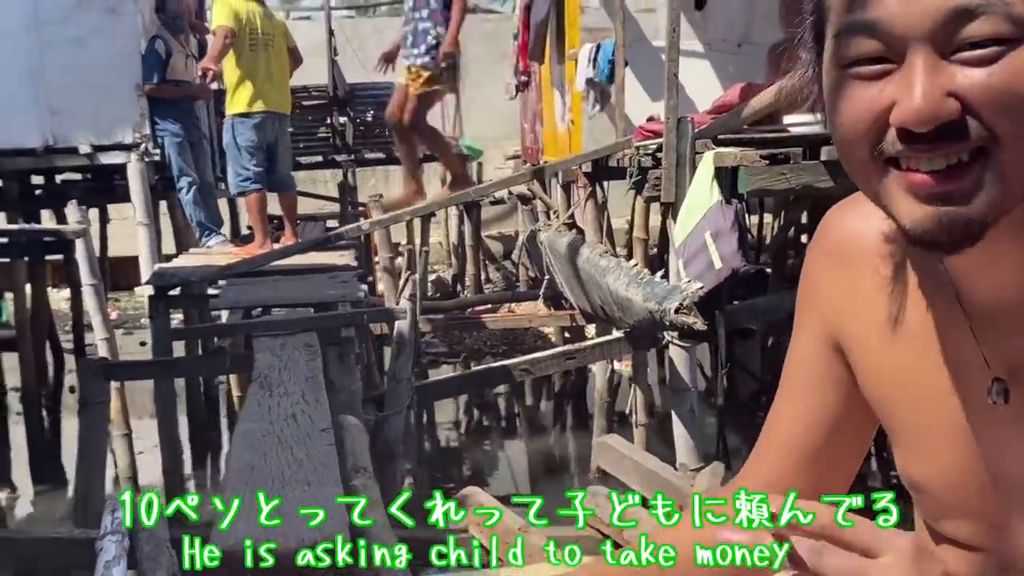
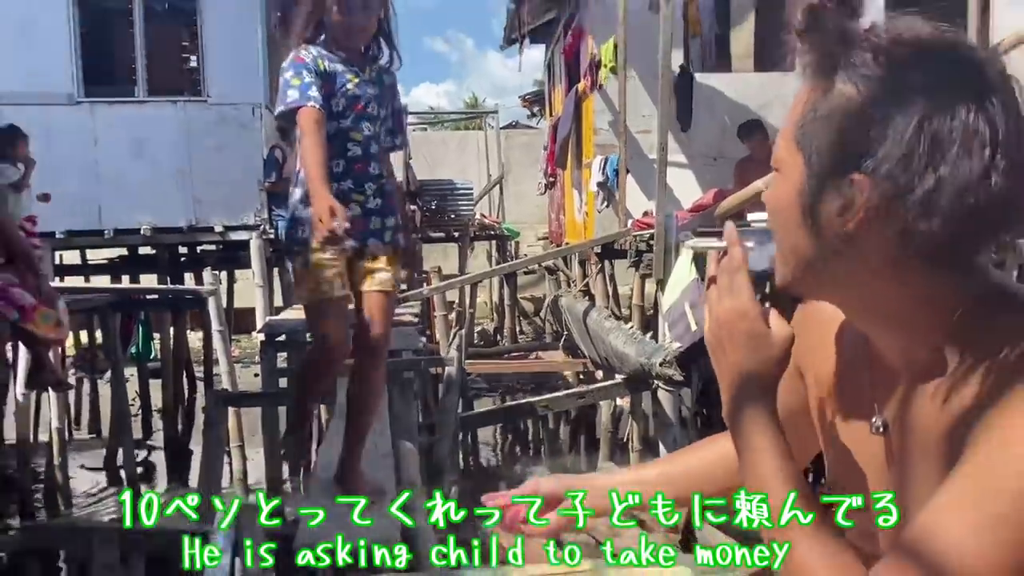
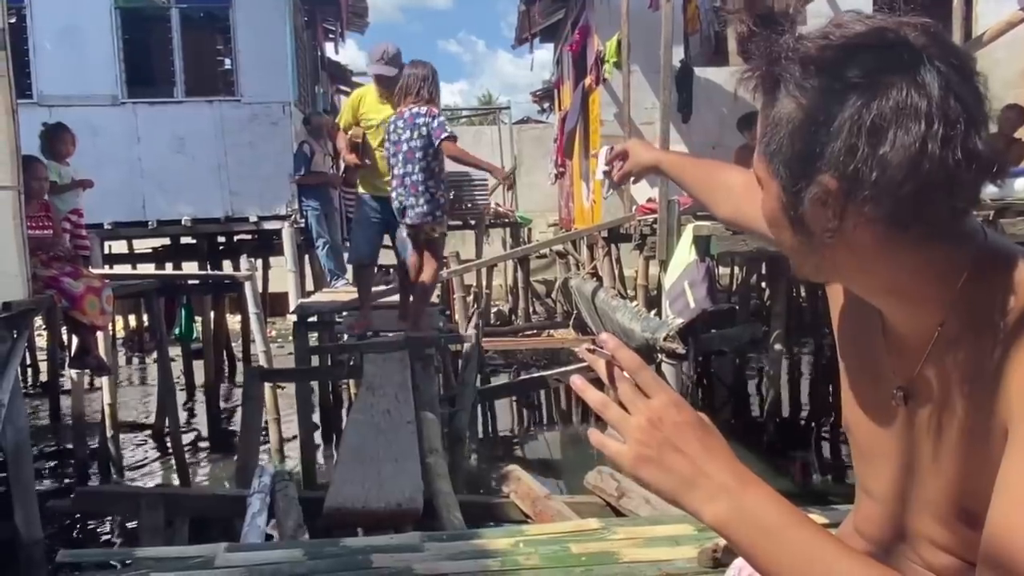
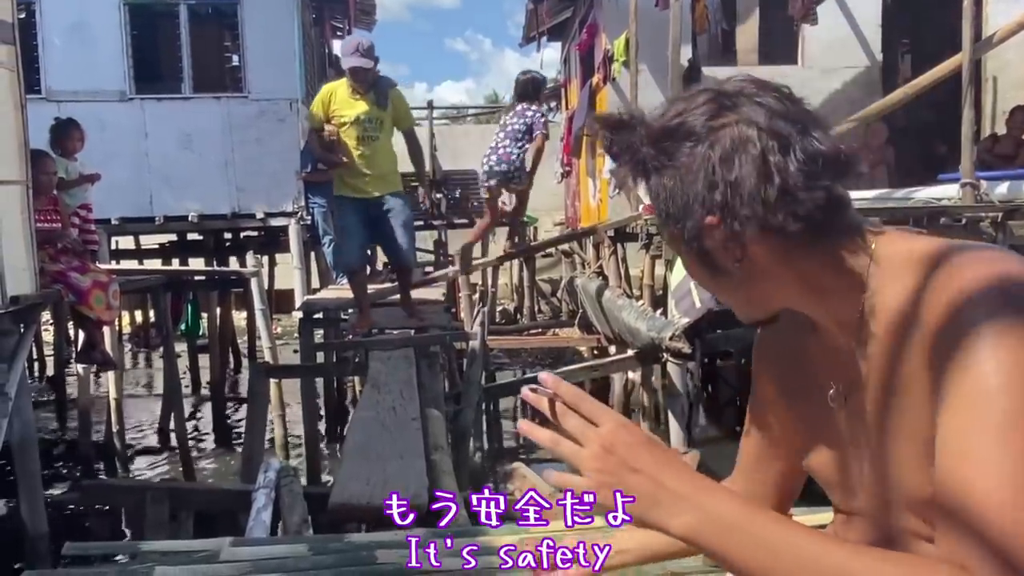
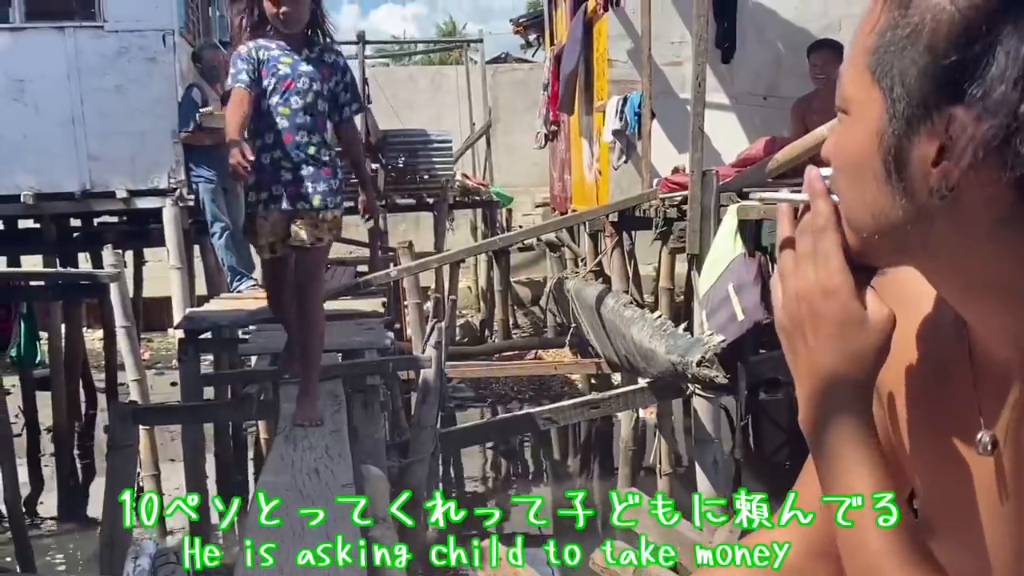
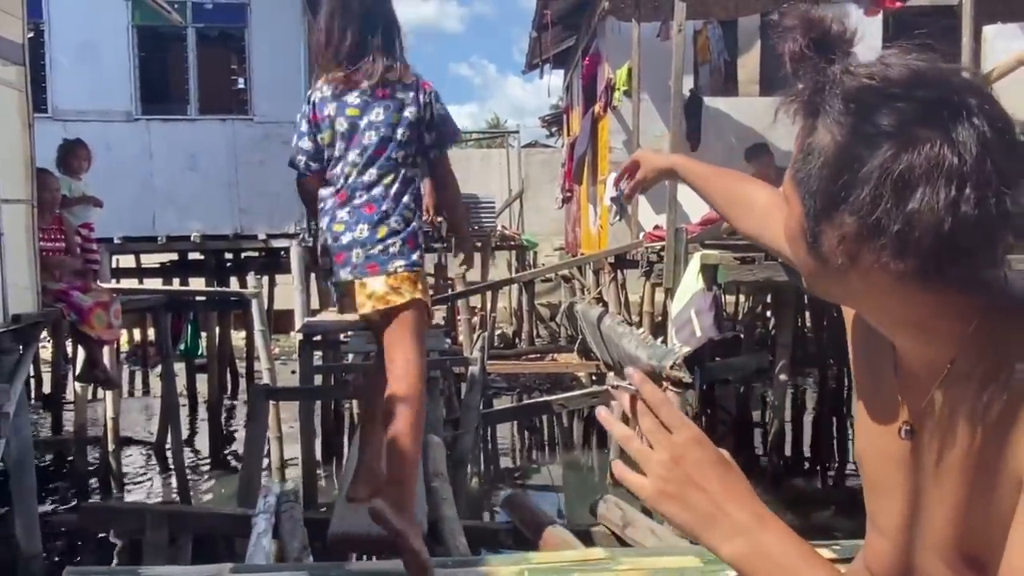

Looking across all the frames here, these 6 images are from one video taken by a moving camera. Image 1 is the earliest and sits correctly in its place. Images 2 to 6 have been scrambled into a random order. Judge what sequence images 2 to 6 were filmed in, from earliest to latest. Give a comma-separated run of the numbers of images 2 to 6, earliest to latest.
5, 2, 6, 3, 4
